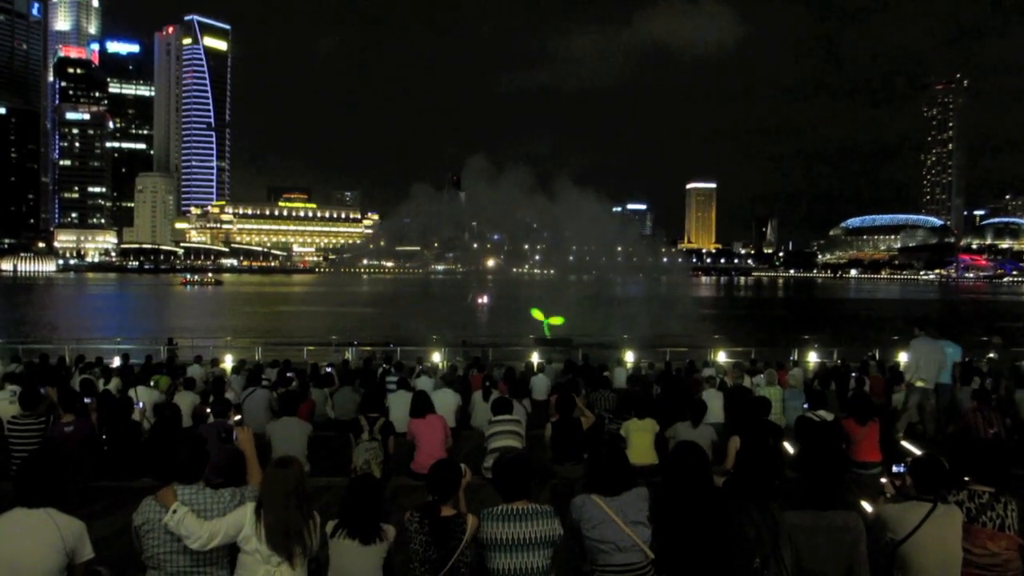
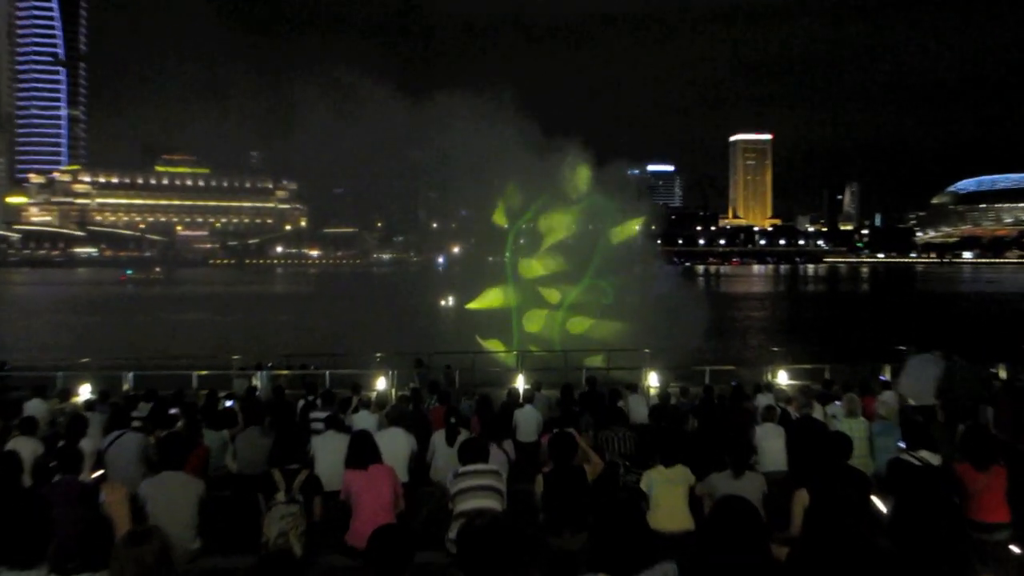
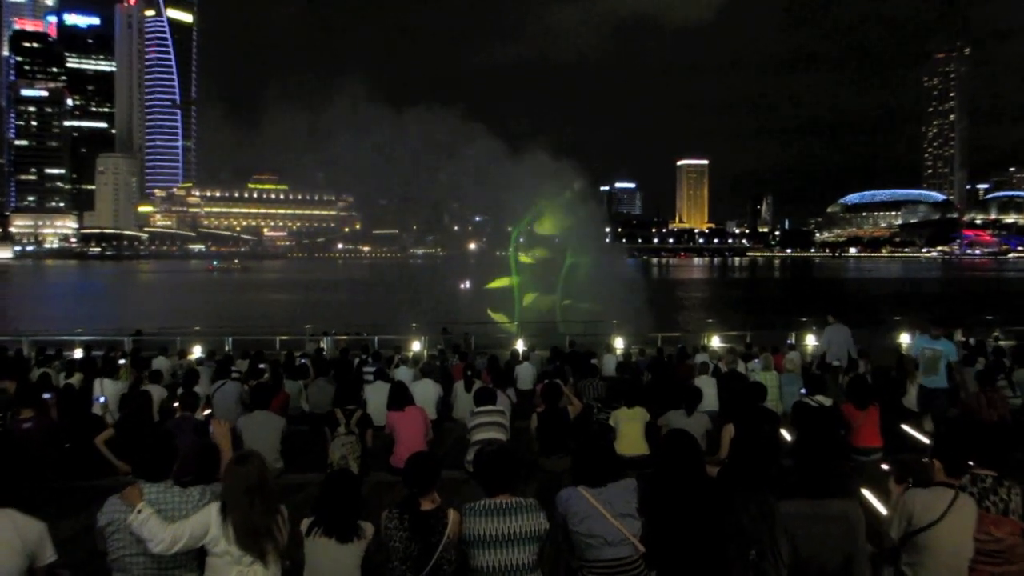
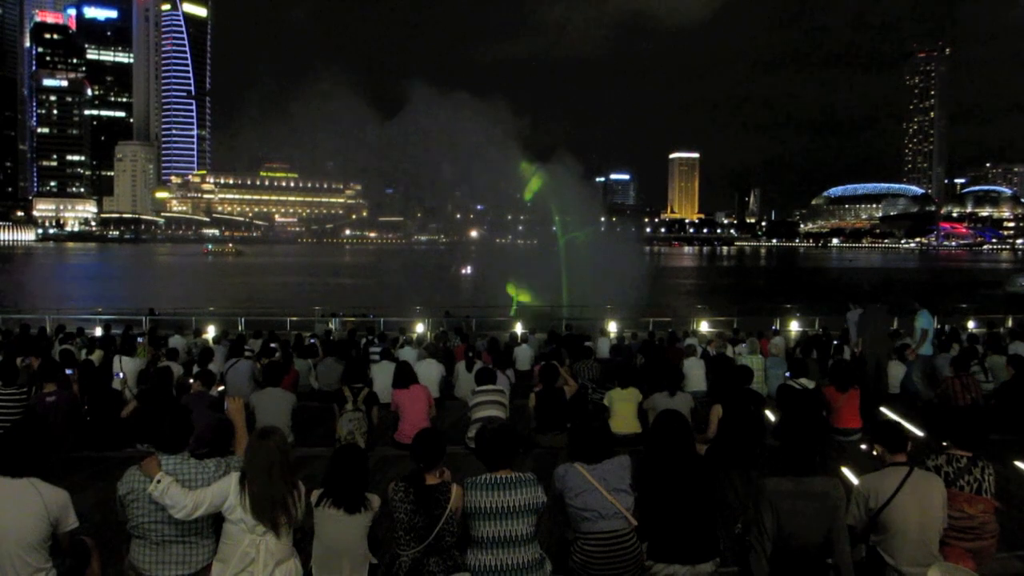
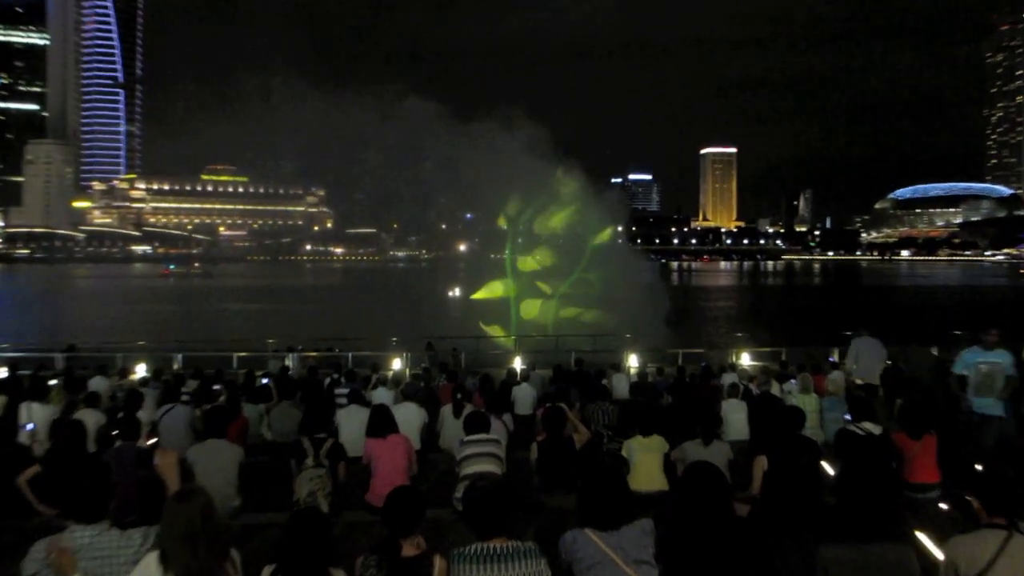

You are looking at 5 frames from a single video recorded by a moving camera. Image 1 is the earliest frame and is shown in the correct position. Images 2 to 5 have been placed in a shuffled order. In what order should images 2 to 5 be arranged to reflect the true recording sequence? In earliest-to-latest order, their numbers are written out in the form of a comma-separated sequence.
4, 3, 5, 2
